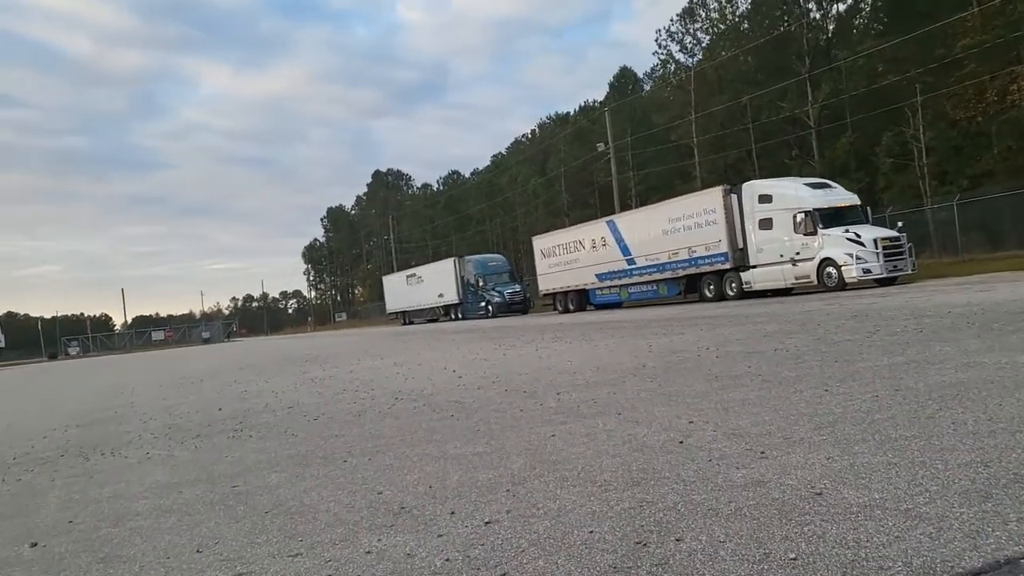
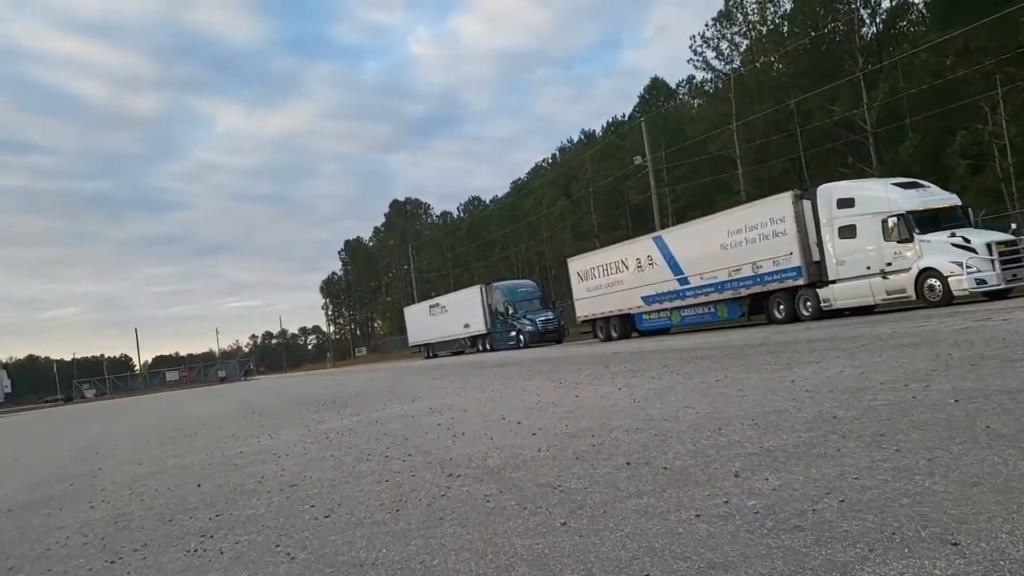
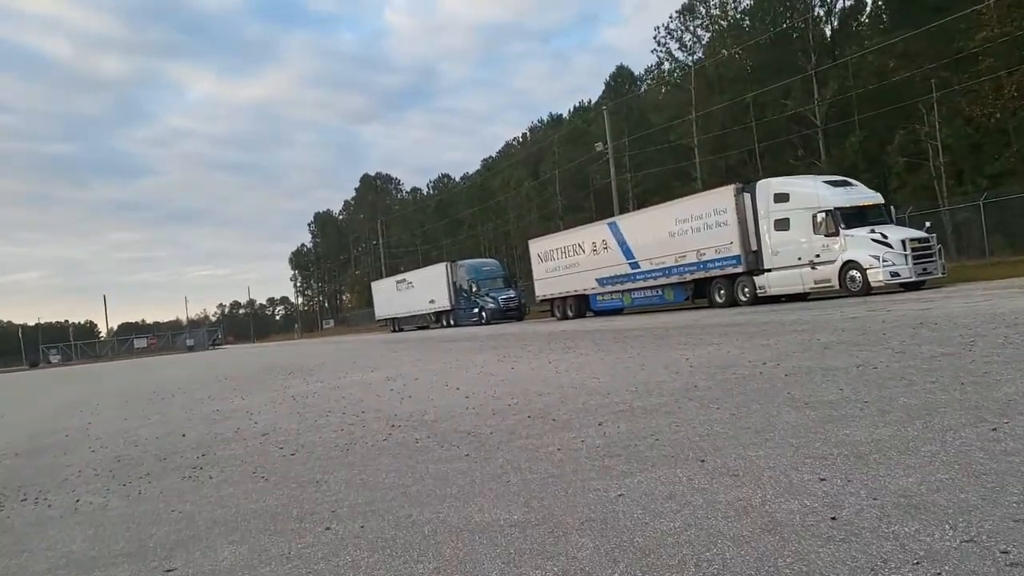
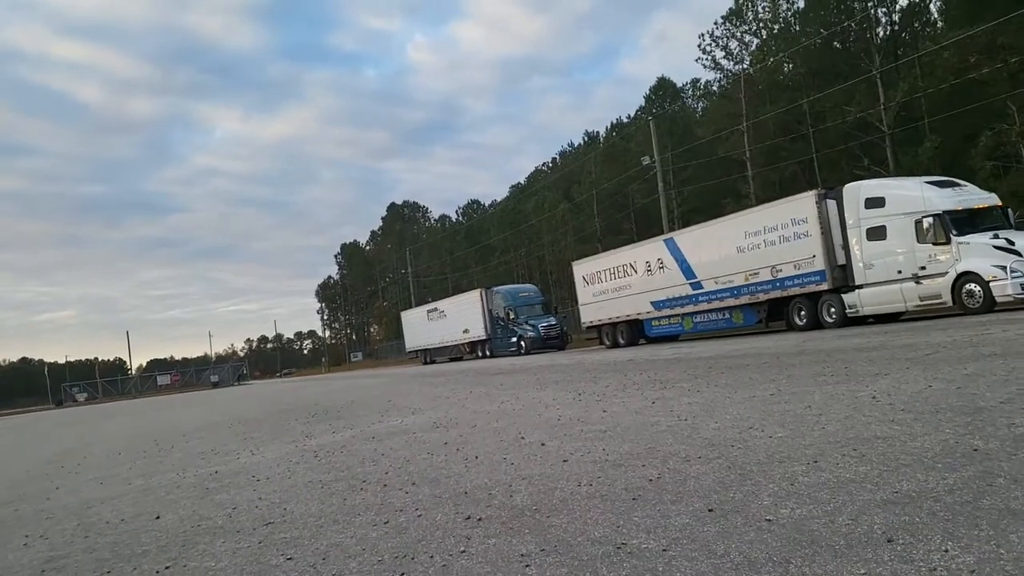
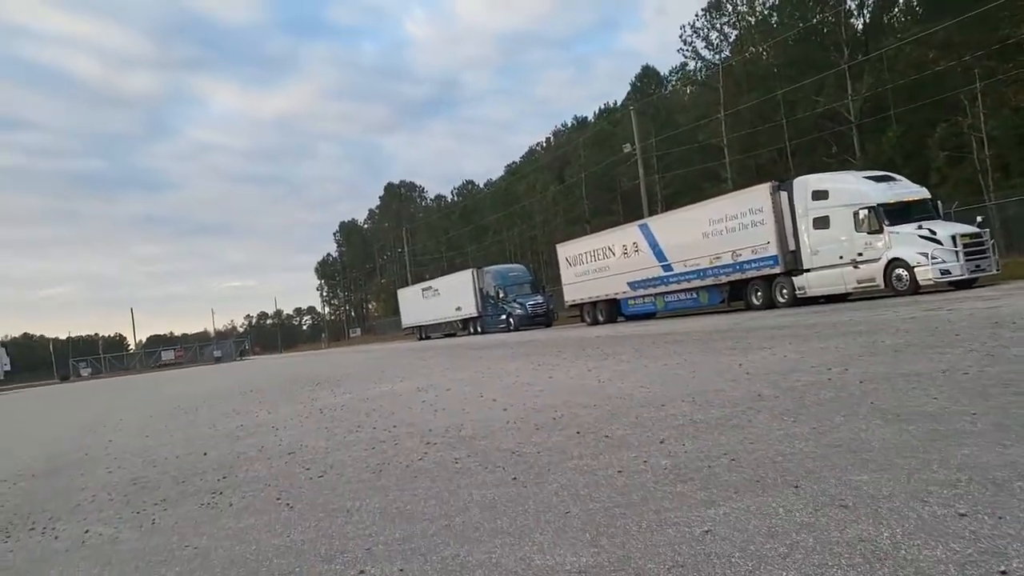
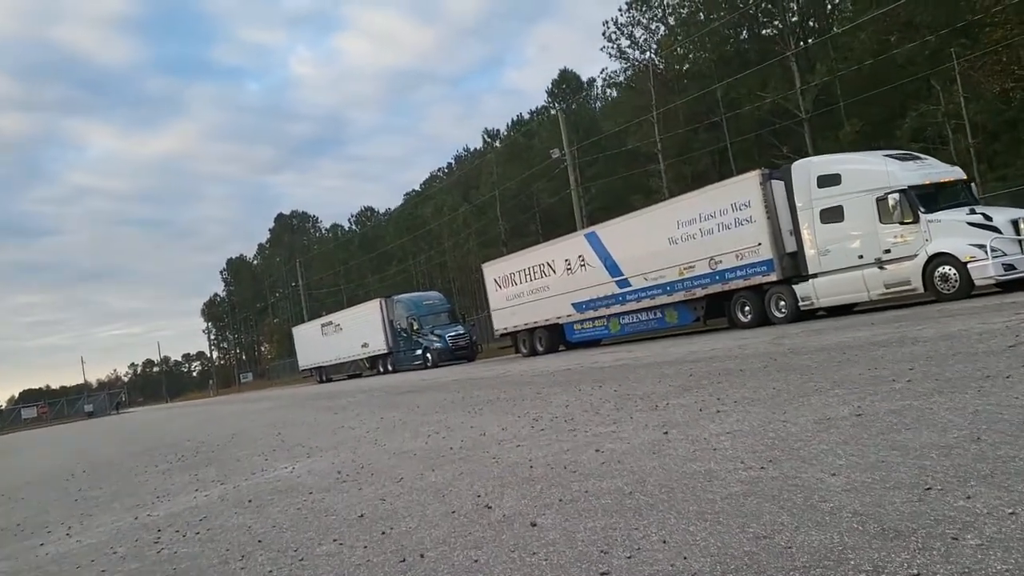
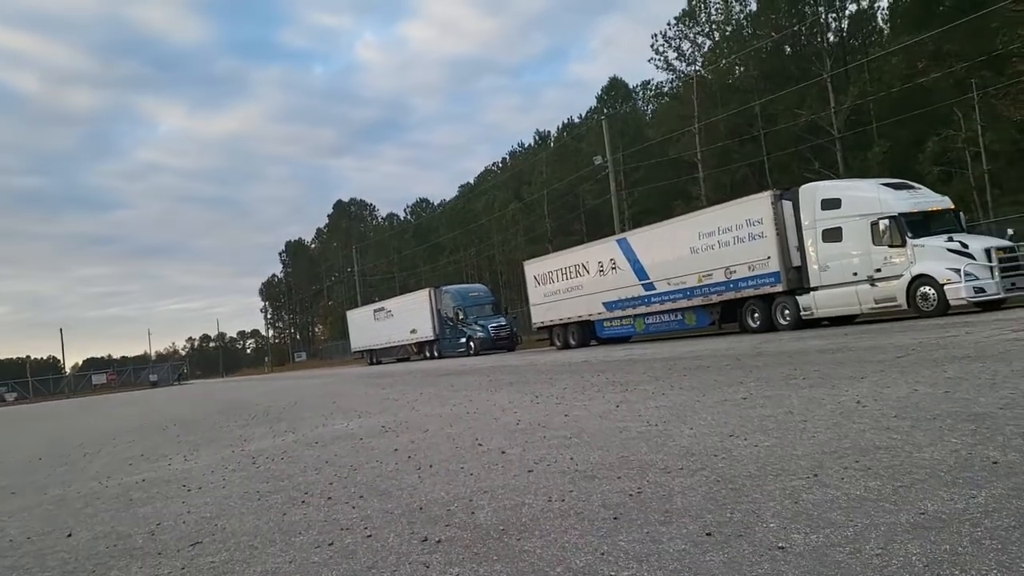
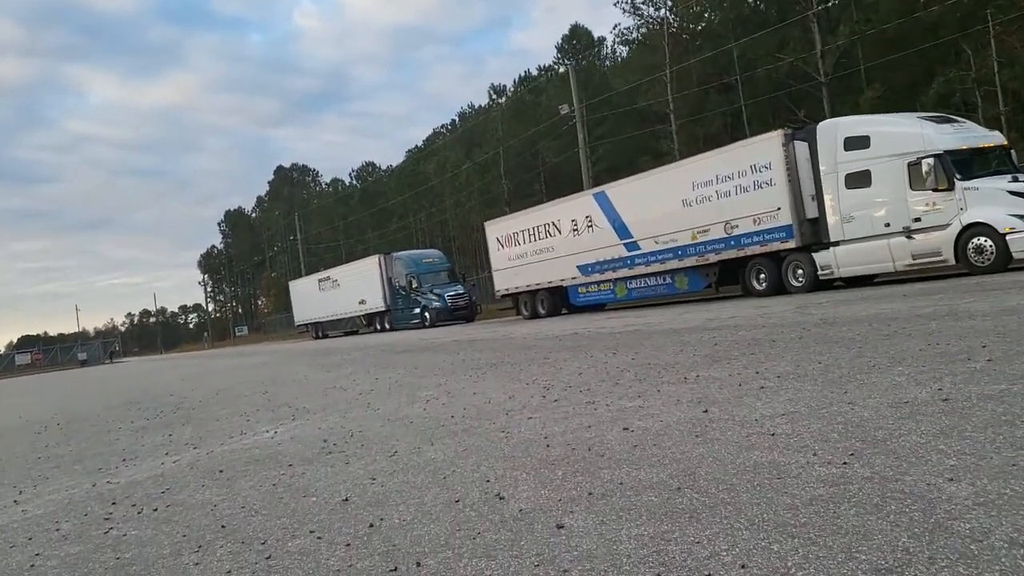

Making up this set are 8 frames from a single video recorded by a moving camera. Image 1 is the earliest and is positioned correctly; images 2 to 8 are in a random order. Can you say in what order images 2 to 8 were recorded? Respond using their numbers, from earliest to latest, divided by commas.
3, 5, 2, 4, 7, 6, 8
